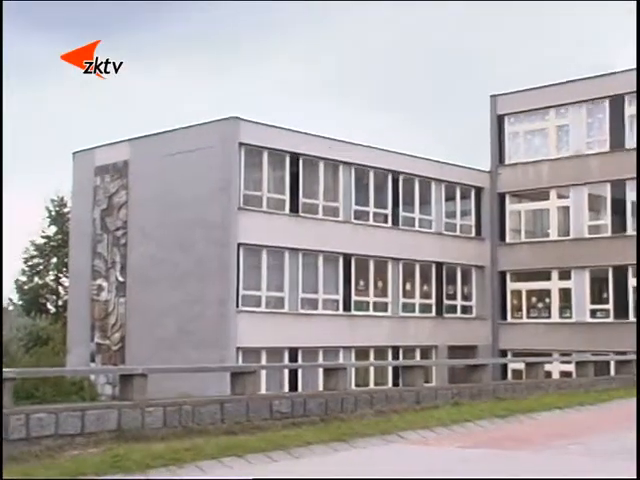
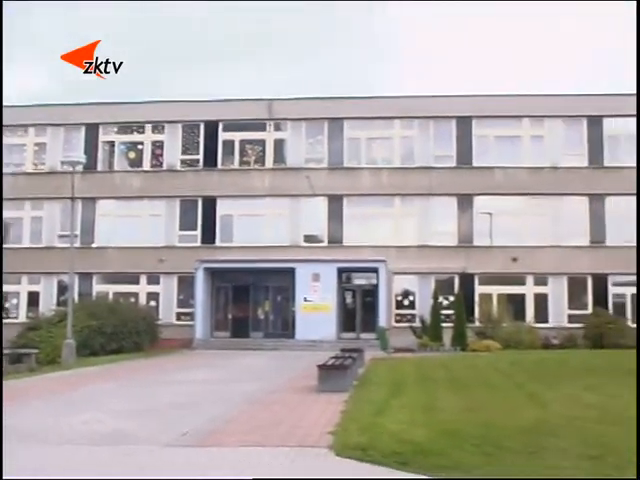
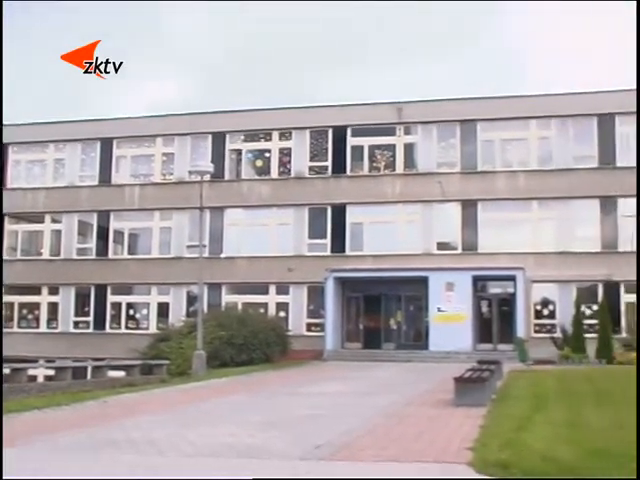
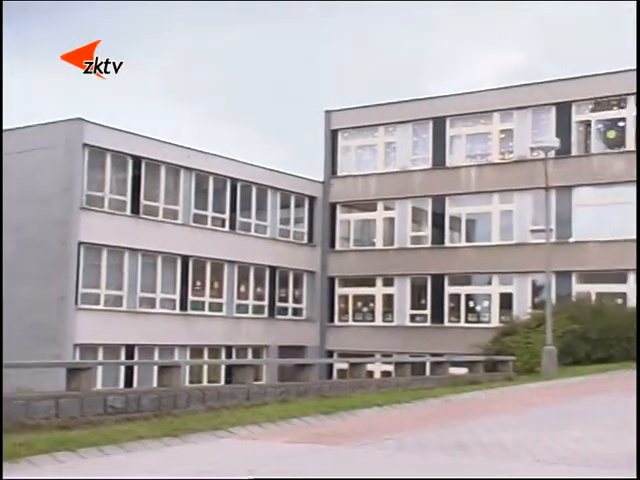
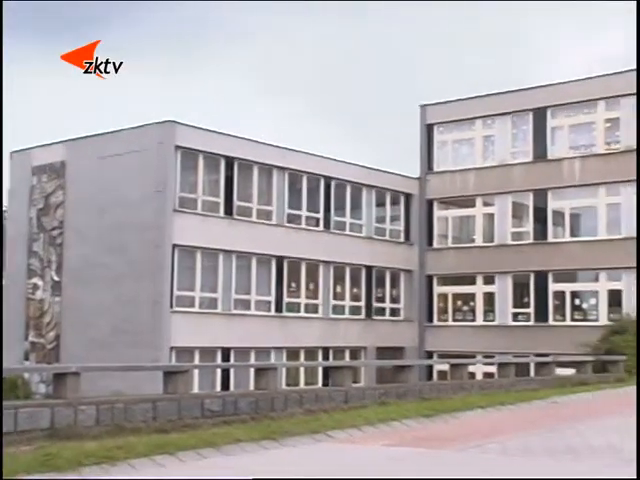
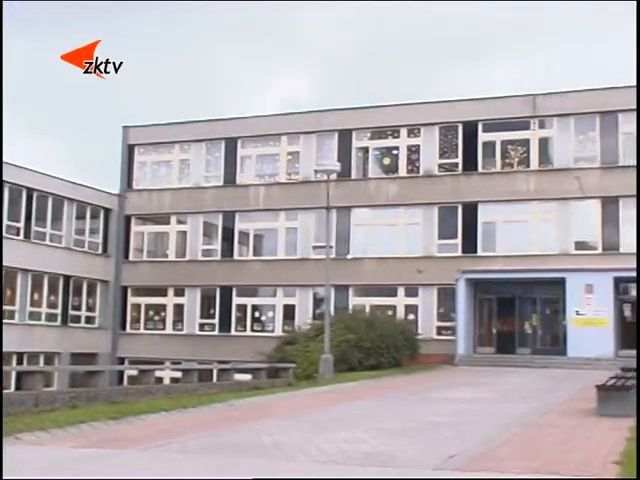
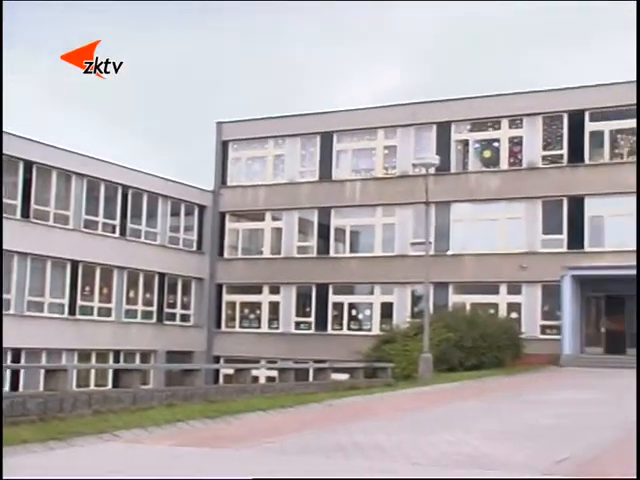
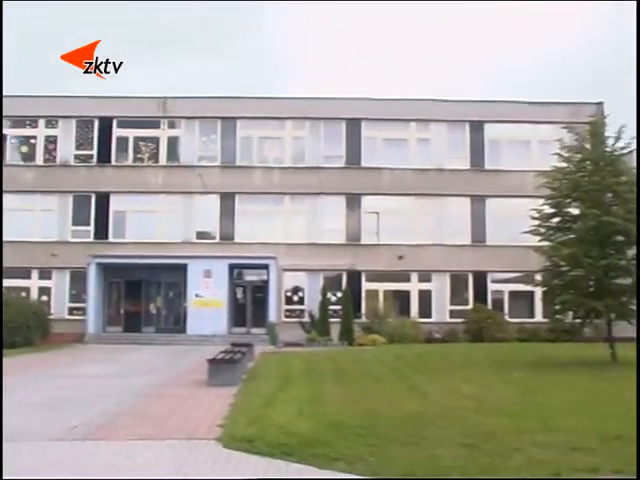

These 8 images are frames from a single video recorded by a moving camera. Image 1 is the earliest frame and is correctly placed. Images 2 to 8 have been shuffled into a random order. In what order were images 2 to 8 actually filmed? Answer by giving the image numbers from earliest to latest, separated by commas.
5, 4, 7, 6, 3, 2, 8
